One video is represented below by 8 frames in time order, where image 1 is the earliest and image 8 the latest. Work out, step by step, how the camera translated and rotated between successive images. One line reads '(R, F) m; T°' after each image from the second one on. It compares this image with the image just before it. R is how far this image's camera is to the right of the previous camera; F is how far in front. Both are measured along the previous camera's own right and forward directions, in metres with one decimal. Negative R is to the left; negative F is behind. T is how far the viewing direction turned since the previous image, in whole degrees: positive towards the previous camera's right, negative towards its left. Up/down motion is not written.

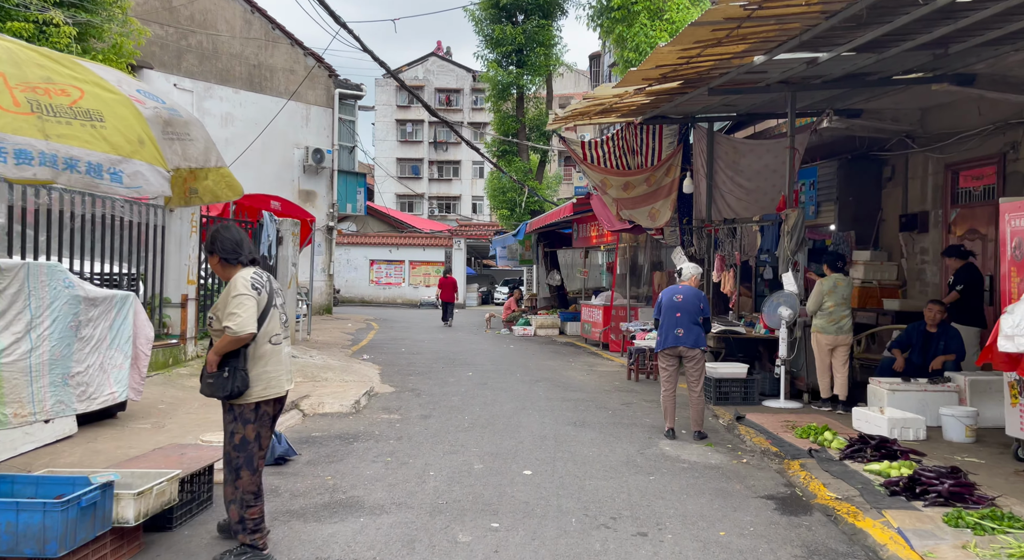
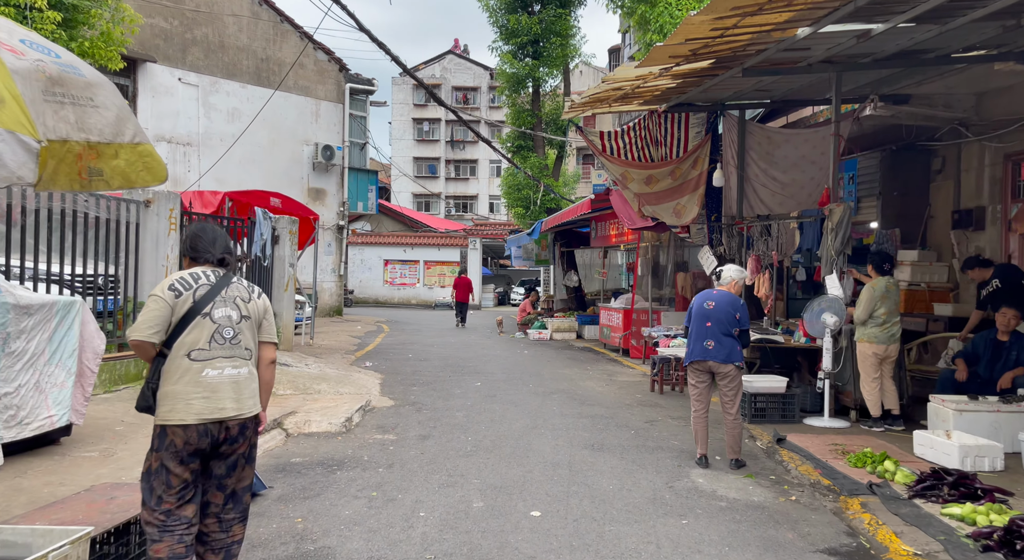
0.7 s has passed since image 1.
(+0.1, +0.8) m; -1°
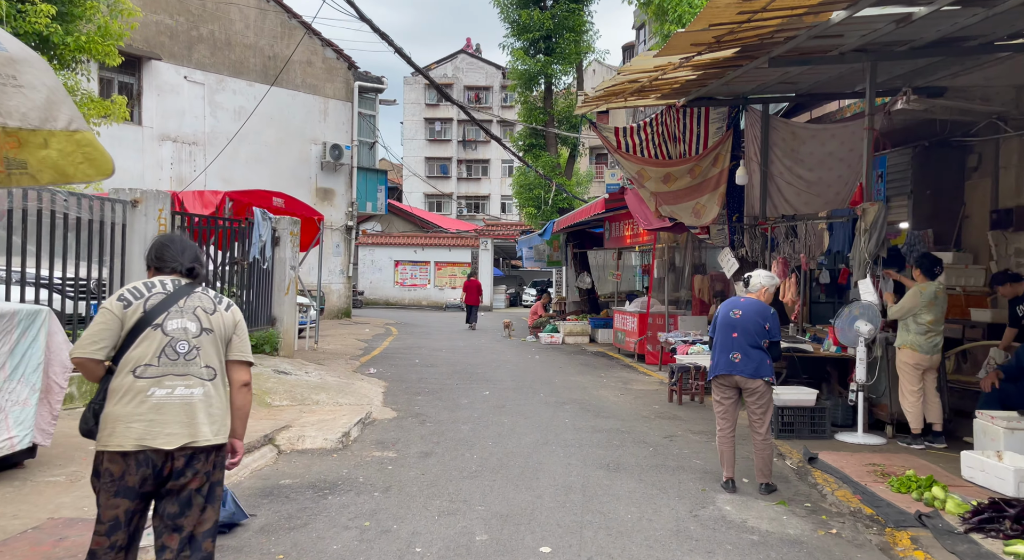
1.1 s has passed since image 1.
(0.0, +0.5) m; -1°
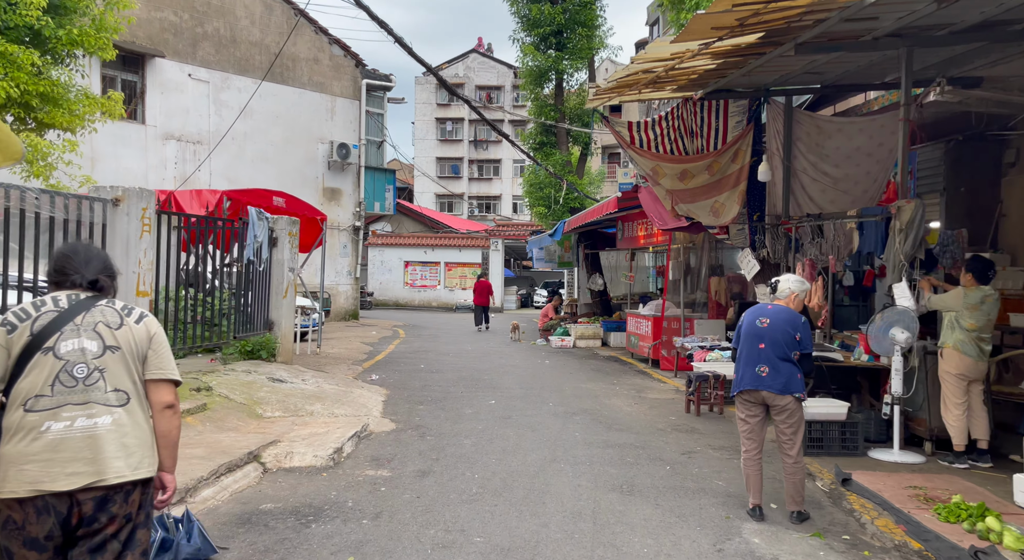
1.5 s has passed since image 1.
(+0.1, +0.5) m; -1°
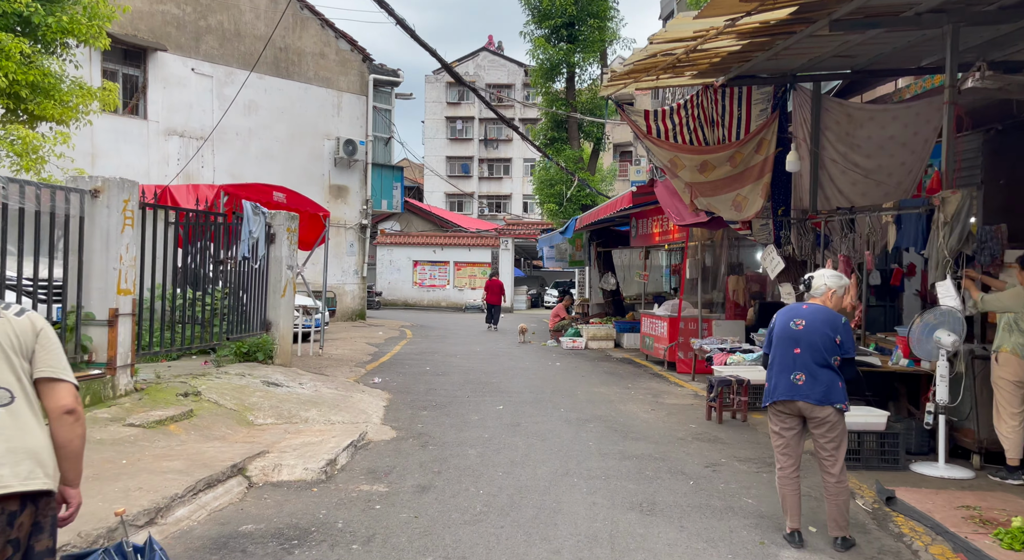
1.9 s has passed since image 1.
(0.0, +0.5) m; -1°
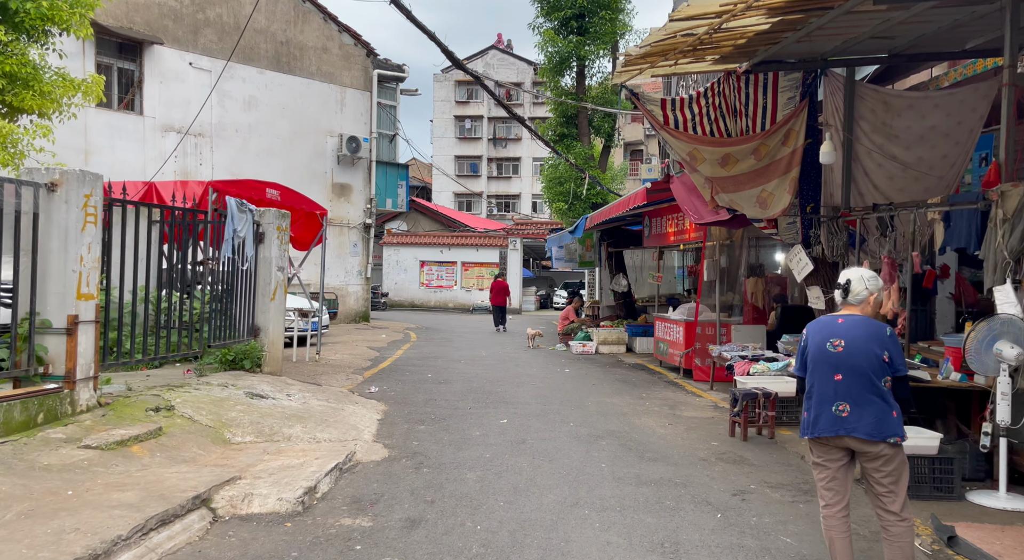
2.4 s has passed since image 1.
(0.0, +0.6) m; -1°
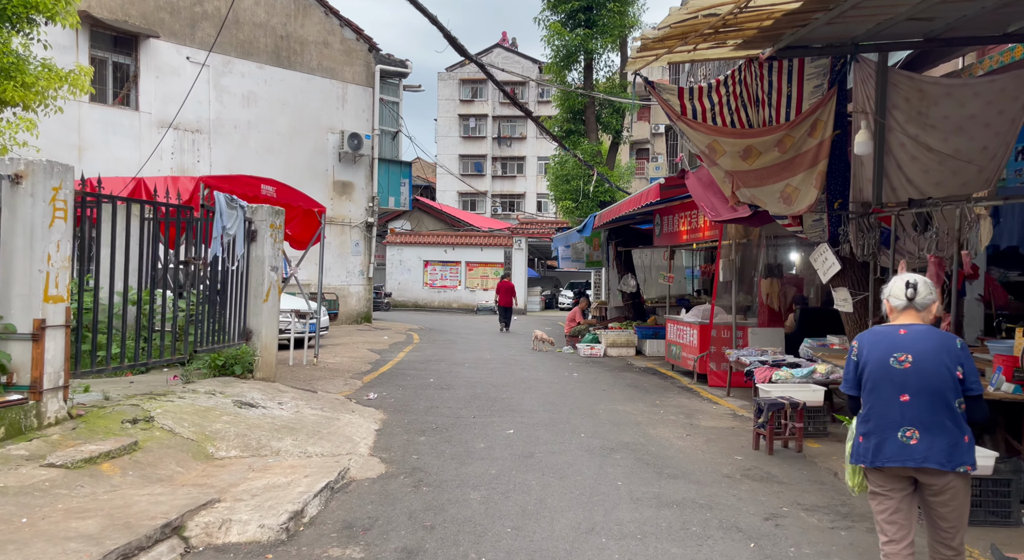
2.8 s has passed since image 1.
(0.0, +0.5) m; 0°
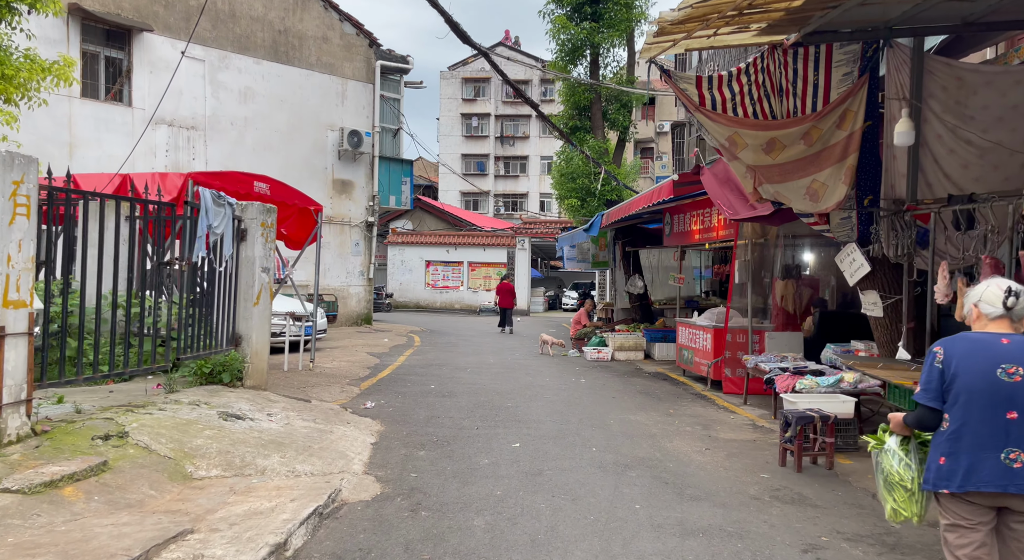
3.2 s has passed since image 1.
(0.0, +0.5) m; 0°
